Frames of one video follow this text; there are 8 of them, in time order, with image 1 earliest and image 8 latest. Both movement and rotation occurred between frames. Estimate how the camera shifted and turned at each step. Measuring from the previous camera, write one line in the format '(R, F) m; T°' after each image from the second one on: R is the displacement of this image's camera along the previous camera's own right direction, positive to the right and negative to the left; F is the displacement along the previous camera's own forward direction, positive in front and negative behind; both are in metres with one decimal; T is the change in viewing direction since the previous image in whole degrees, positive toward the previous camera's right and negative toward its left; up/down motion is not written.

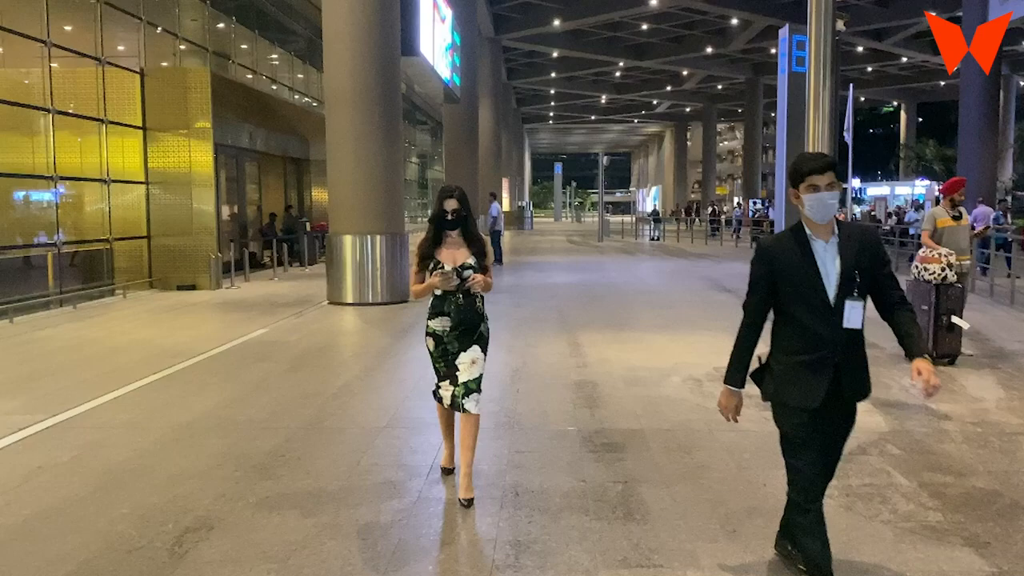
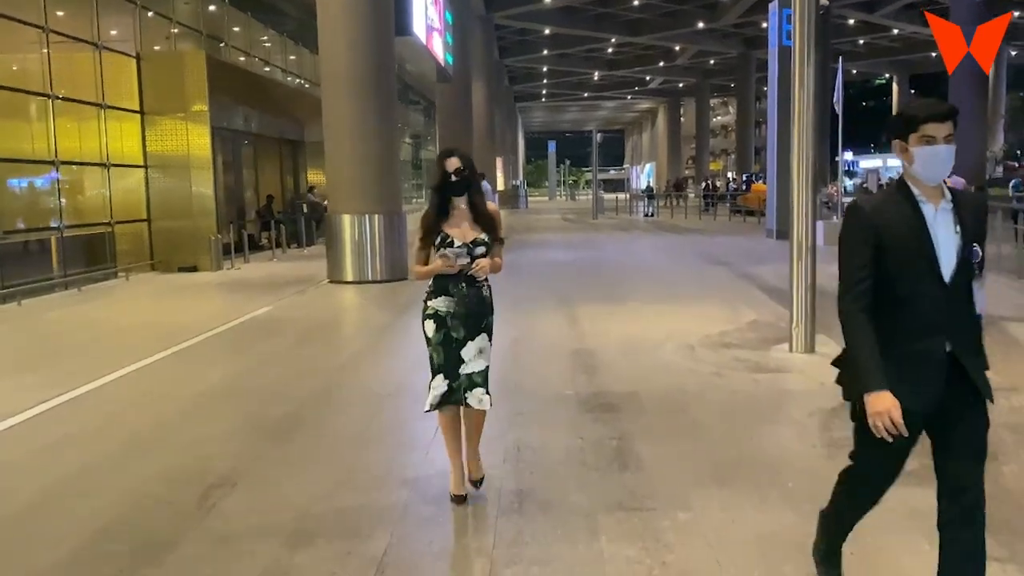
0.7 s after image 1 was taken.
(0.0, -0.3) m; 0°
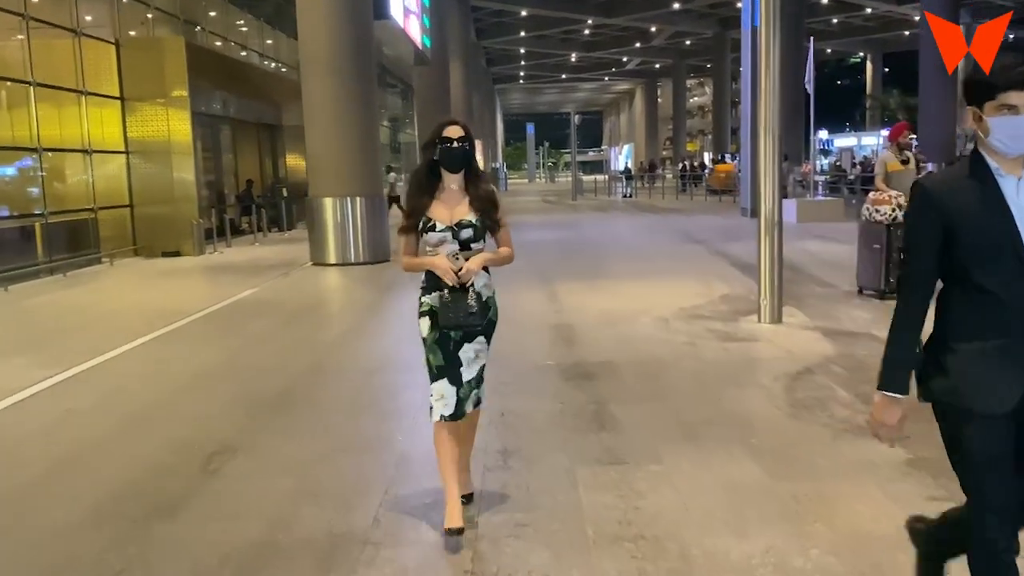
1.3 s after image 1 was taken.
(0.0, -0.3) m; +1°
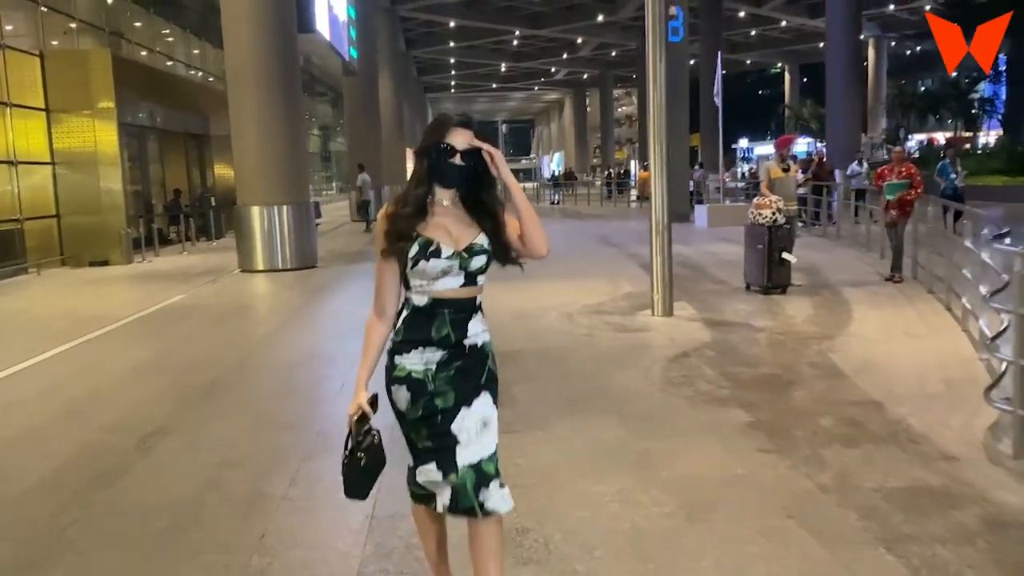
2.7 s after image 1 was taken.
(+0.2, -0.7) m; +4°
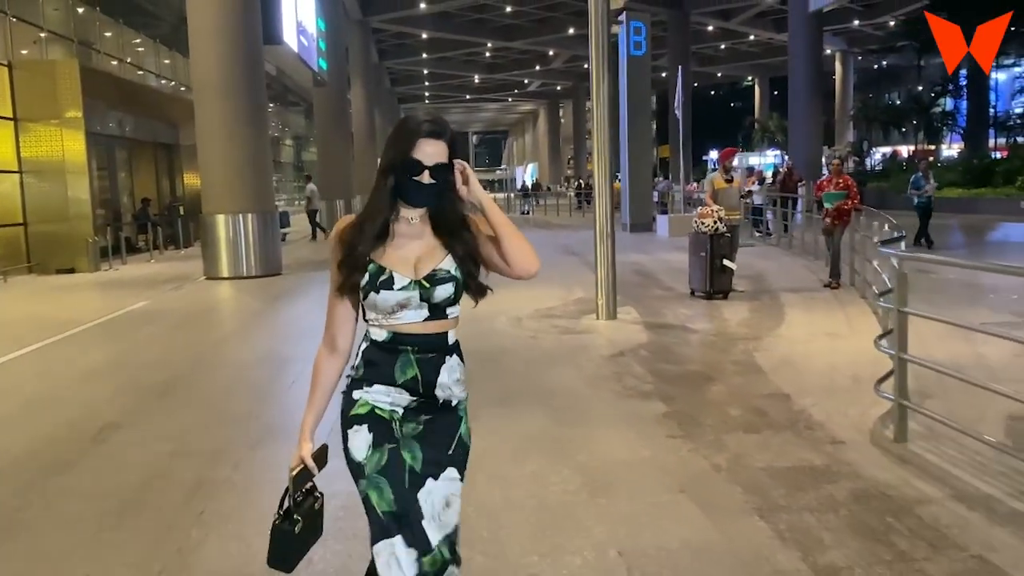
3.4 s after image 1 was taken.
(+0.3, -0.4) m; +1°
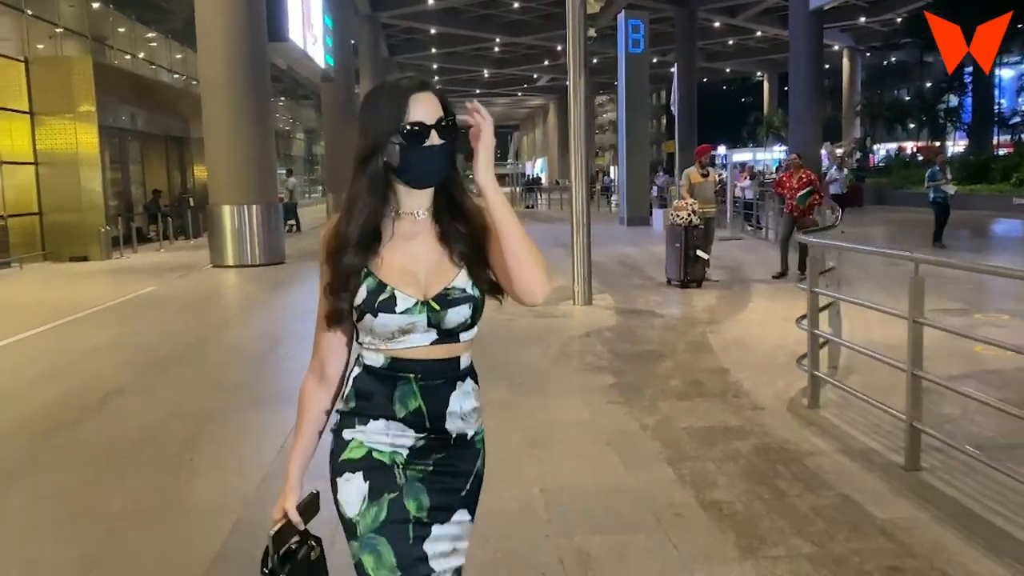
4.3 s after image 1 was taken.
(+0.3, -0.6) m; -1°
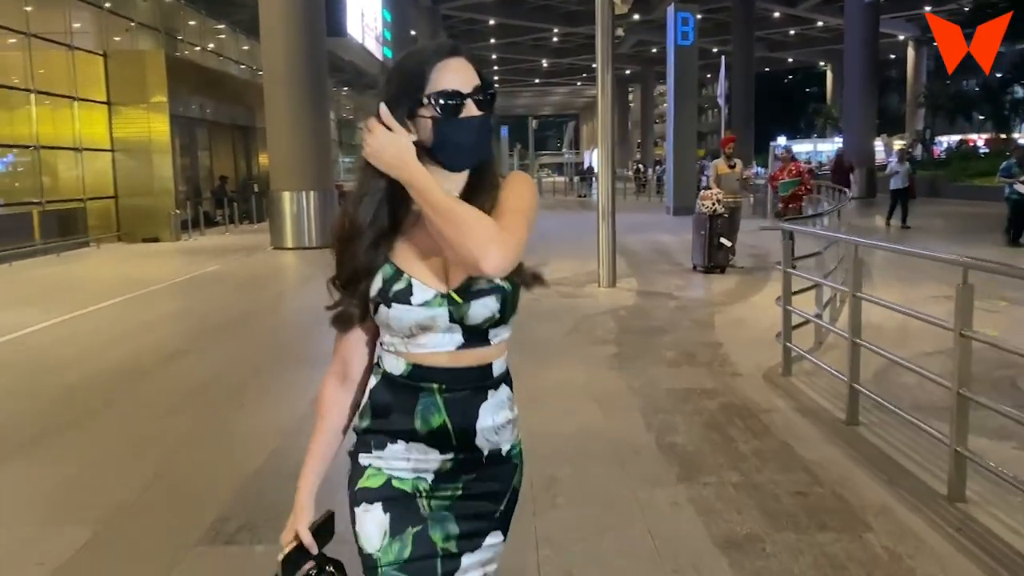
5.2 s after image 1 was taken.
(+0.4, -0.8) m; -4°
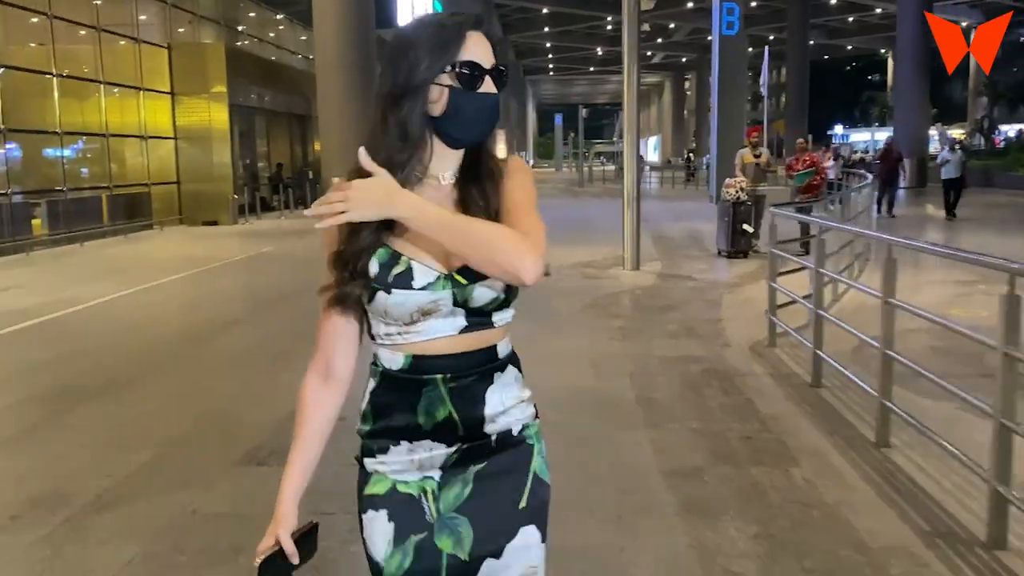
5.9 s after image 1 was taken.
(+0.4, -0.7) m; -3°
